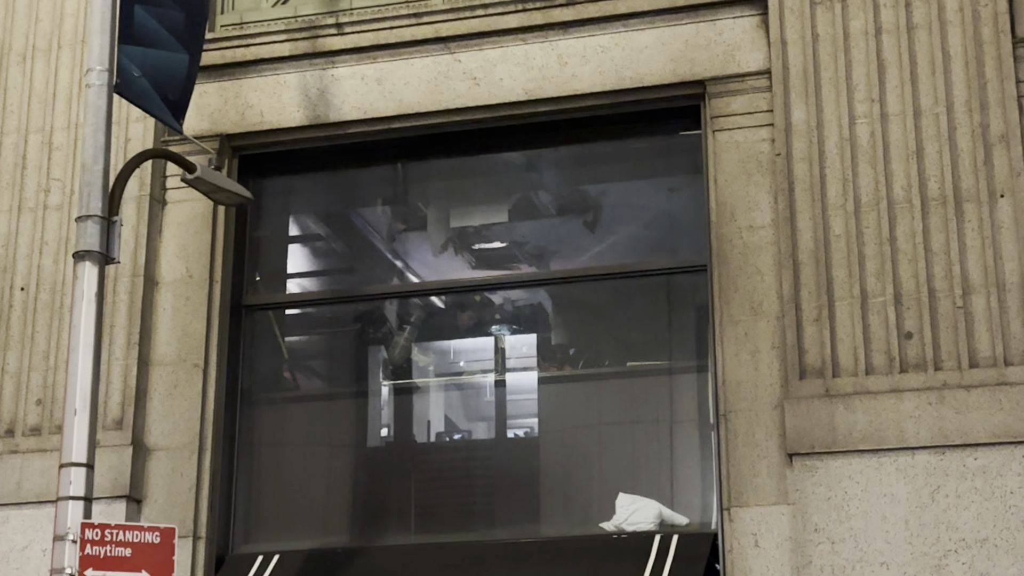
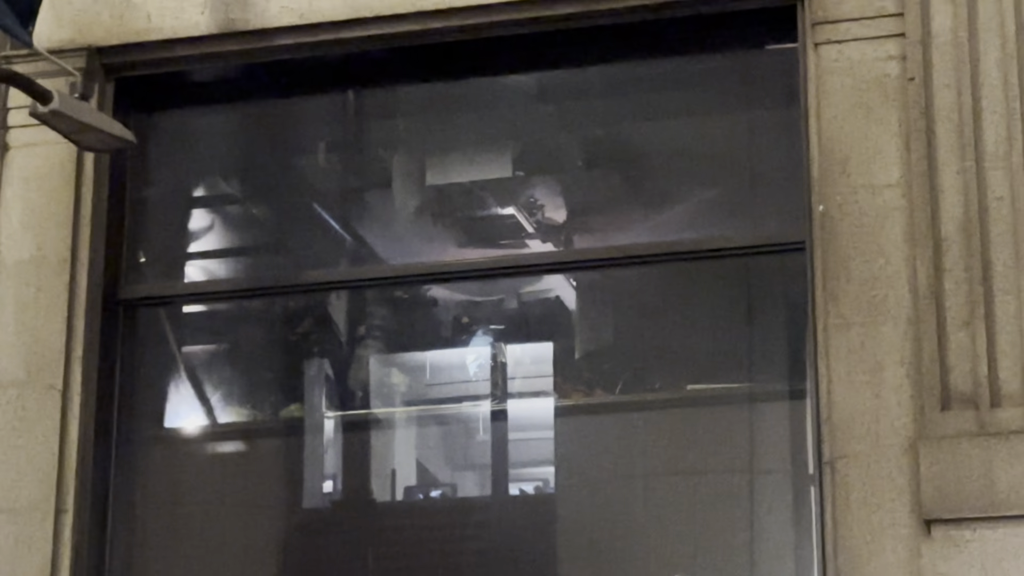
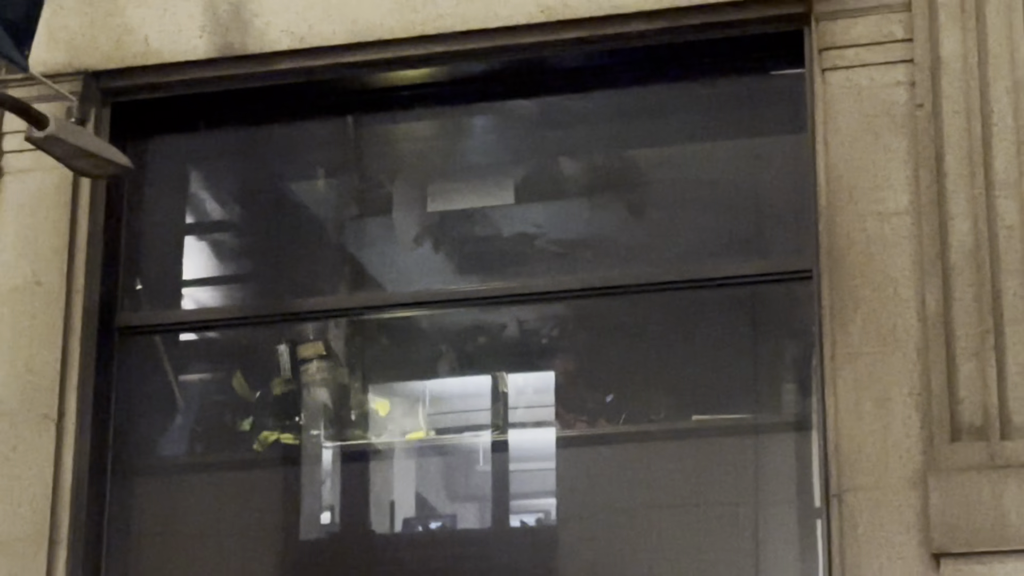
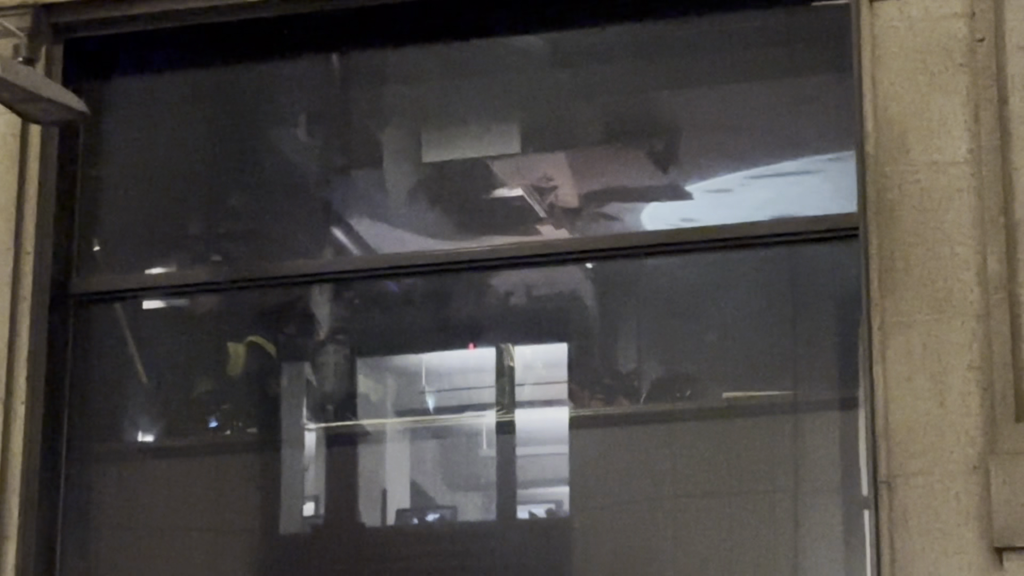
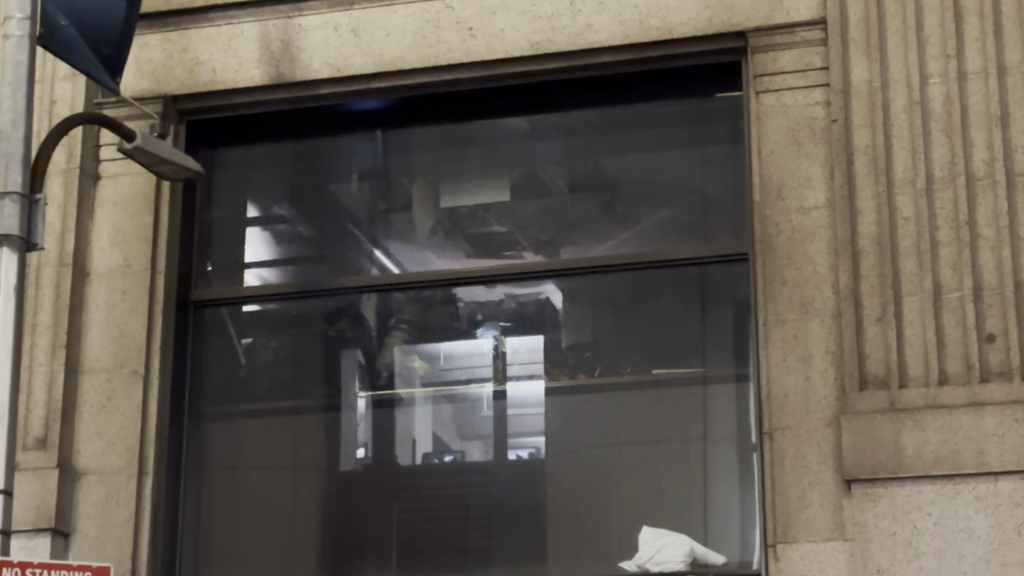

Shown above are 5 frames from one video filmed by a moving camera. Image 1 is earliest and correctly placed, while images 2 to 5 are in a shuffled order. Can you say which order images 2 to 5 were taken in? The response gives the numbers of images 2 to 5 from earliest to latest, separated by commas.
5, 2, 4, 3
